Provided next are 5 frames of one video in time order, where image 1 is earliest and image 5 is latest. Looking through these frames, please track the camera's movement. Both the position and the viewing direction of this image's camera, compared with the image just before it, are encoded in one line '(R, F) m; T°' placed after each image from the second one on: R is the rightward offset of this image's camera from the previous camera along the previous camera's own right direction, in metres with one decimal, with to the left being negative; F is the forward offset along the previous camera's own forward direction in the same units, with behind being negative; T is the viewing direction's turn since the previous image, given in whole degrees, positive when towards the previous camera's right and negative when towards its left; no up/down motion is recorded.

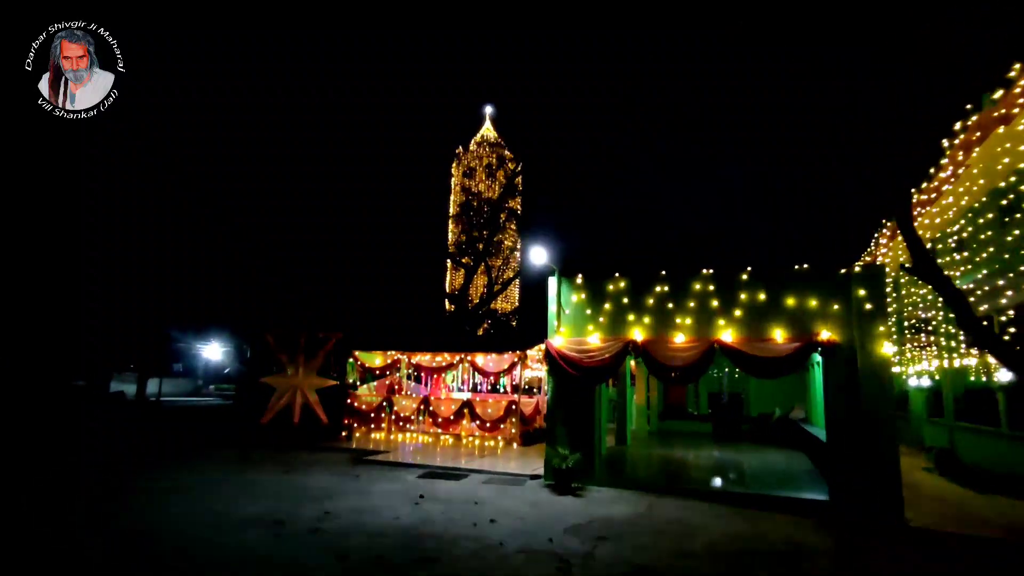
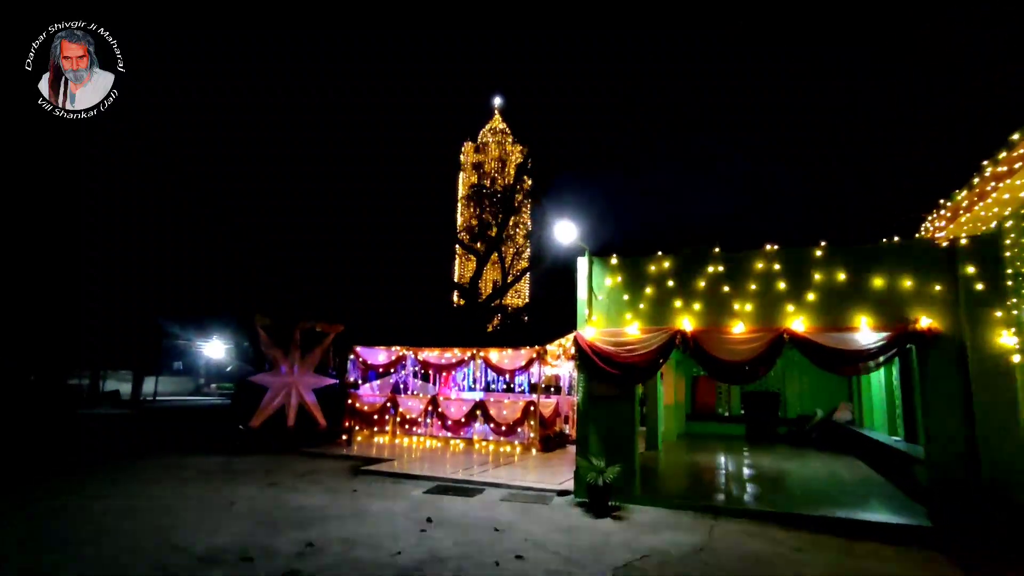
(-0.4, +1.5) m; 0°
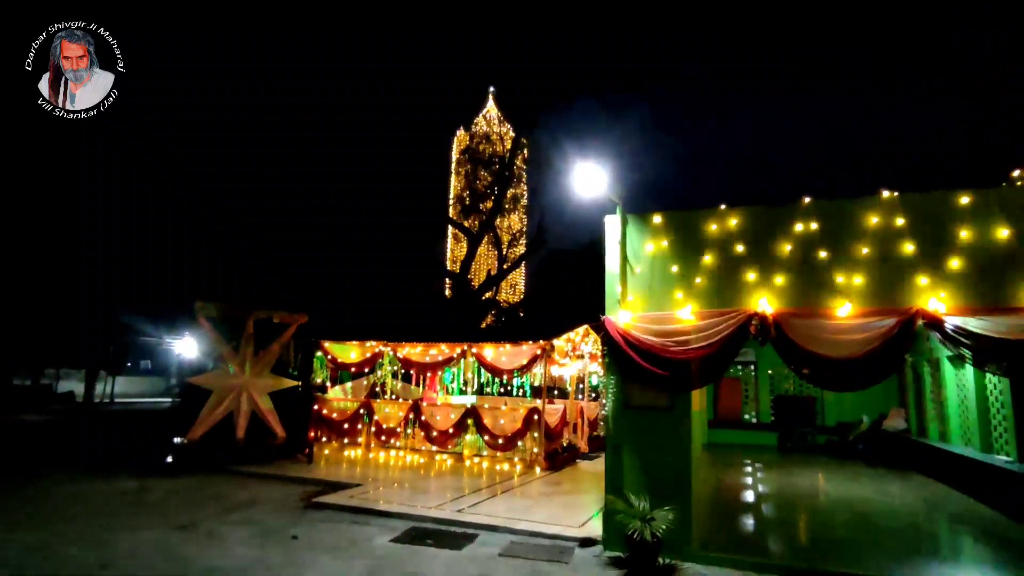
(-0.1, +2.4) m; +1°
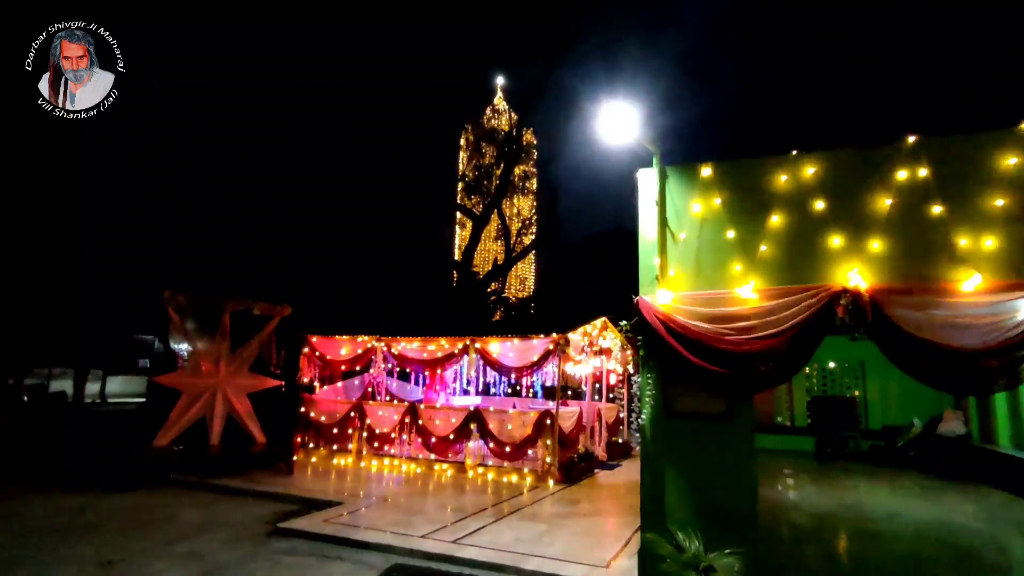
(0.0, +1.4) m; -1°
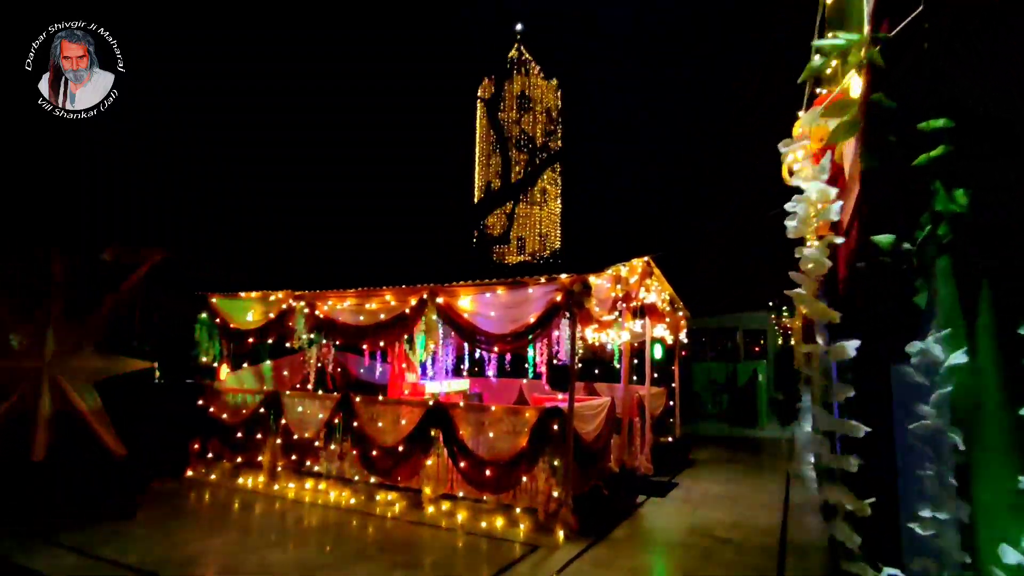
(+0.5, +3.9) m; -3°
